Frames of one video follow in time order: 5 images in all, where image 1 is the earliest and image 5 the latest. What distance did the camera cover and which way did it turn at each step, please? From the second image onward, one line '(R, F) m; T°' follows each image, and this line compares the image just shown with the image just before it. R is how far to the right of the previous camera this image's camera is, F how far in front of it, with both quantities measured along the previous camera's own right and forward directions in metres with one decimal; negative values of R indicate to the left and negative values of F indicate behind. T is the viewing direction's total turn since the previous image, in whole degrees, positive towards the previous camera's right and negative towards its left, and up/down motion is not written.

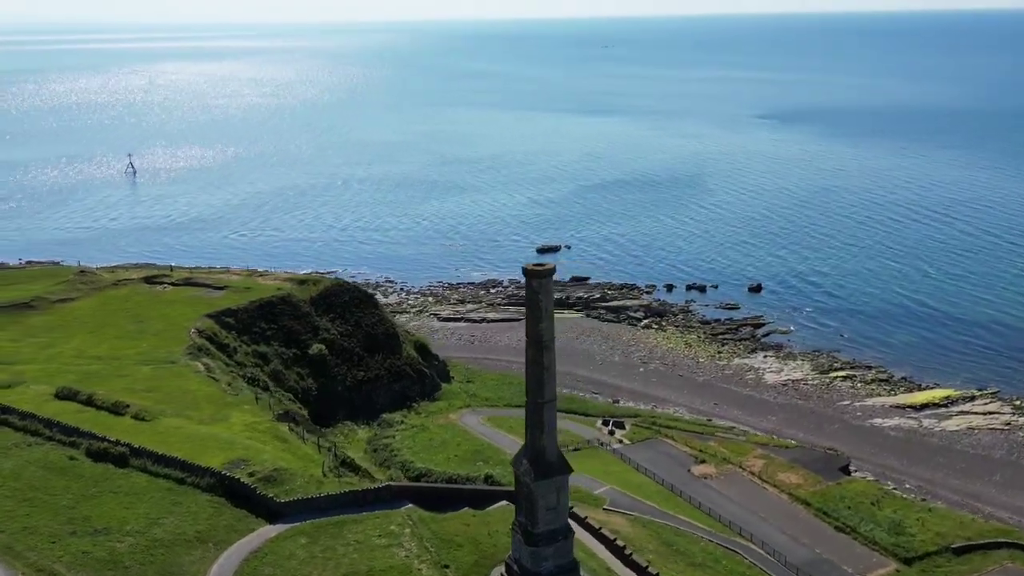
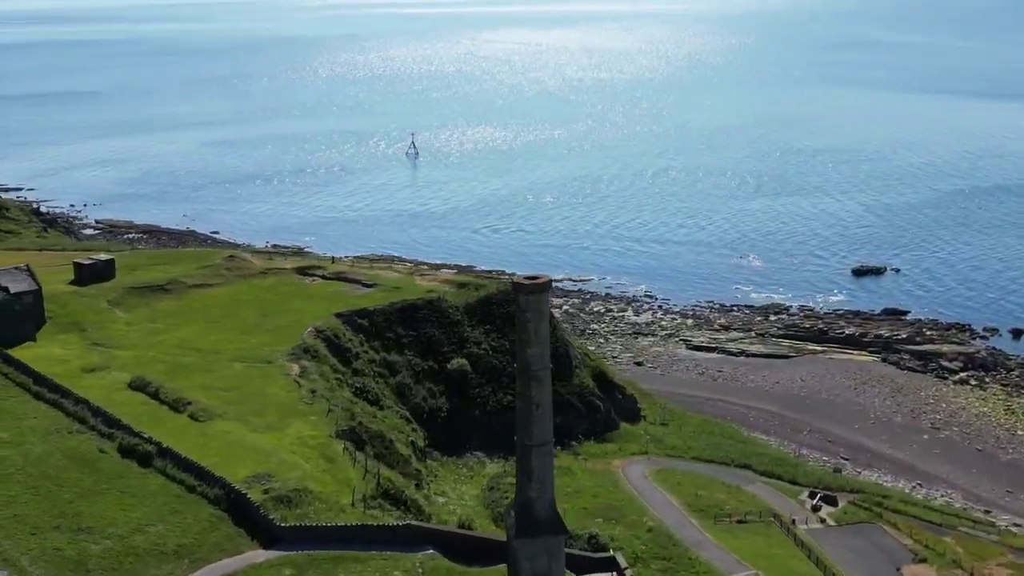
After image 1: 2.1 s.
(+17.0, +14.0) m; -25°
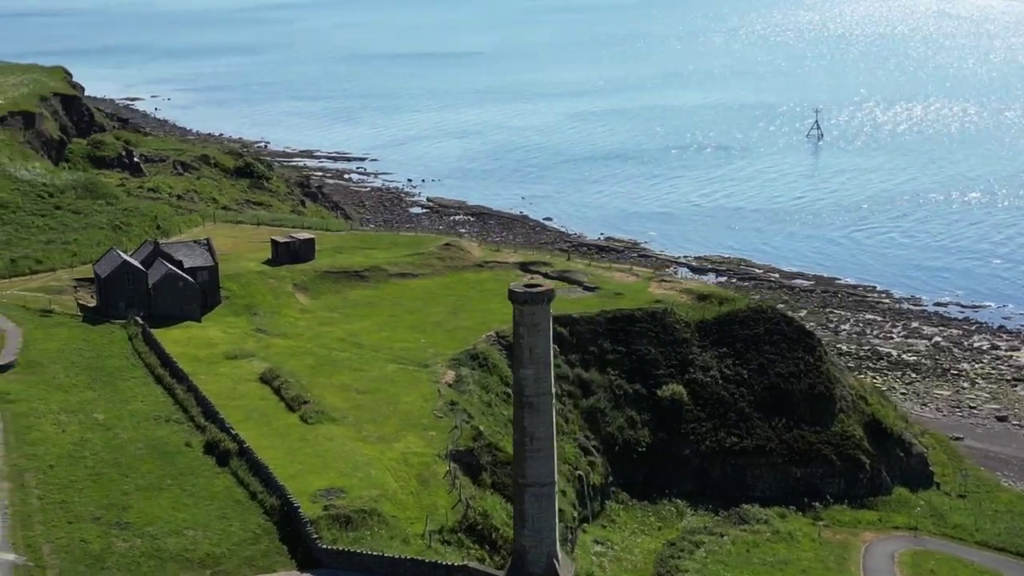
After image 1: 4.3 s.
(+10.8, +11.3) m; -22°
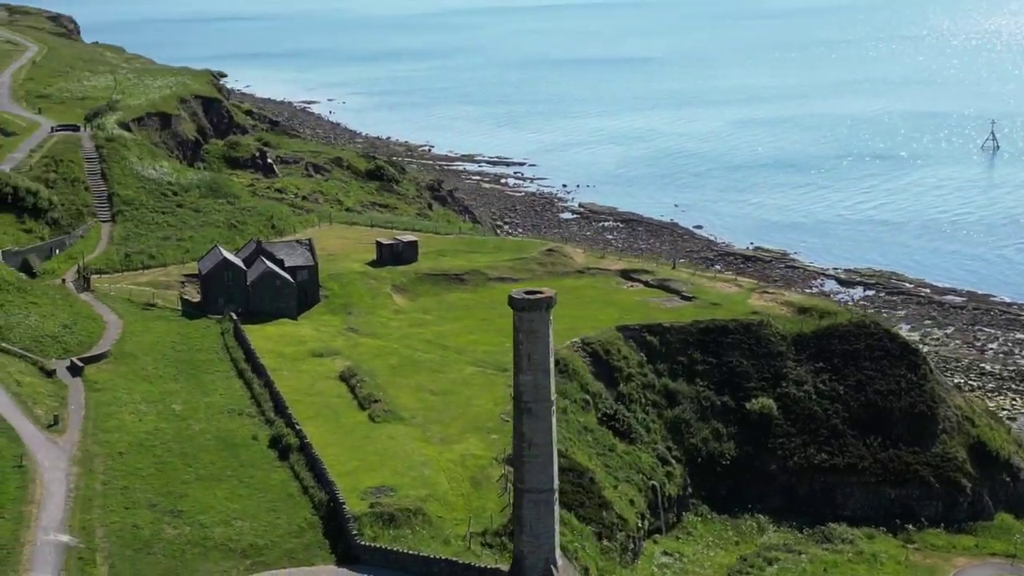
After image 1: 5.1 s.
(+4.0, 0.0) m; -8°
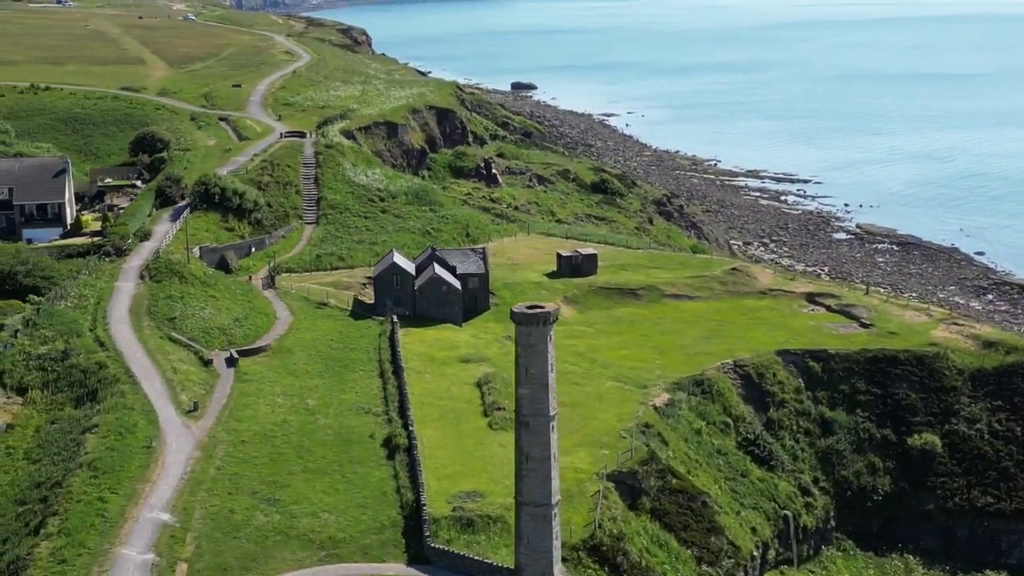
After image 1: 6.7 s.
(+7.1, +0.8) m; -15°
